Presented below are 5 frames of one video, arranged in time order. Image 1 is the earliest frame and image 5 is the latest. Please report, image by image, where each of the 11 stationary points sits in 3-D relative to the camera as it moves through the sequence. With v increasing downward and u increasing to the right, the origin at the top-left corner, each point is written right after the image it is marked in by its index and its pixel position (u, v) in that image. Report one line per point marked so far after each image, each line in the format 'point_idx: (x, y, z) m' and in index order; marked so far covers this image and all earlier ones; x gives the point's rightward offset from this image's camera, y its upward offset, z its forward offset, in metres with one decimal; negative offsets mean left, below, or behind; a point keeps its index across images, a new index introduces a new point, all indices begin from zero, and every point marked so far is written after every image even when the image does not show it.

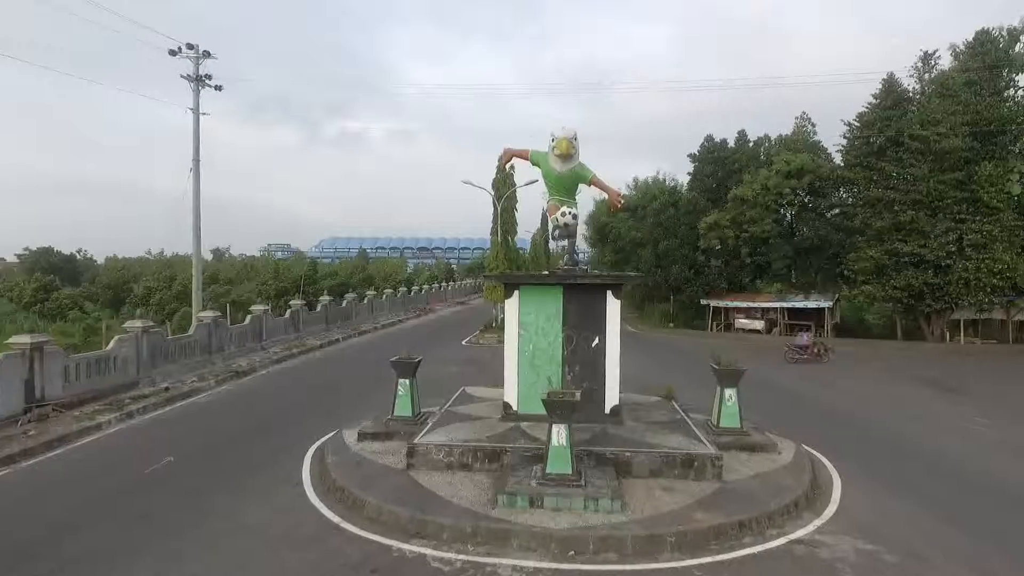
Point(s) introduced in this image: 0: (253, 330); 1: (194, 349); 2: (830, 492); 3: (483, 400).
0: (-5.8, -0.9, +14.7) m
1: (-6.0, -1.2, +12.2) m
2: (+2.9, -1.9, +6.0) m
3: (-0.4, -1.4, +8.0) m
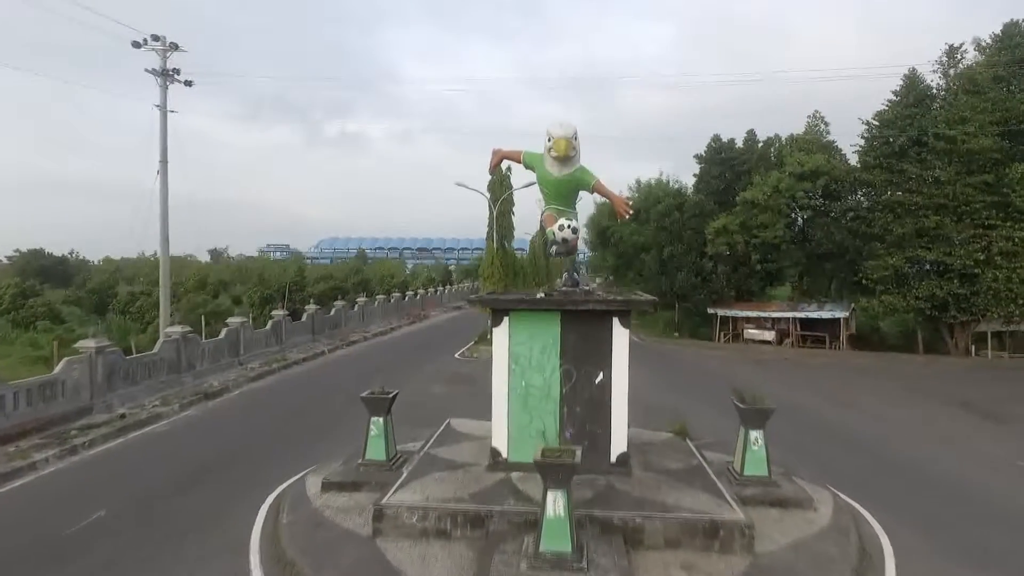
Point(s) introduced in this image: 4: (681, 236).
0: (-5.9, -1.2, +13.7) m
1: (-6.1, -1.4, +11.2) m
2: (+2.8, -2.1, +5.0) m
3: (-0.5, -1.6, +7.0) m
4: (+4.8, +1.5, +18.6) m
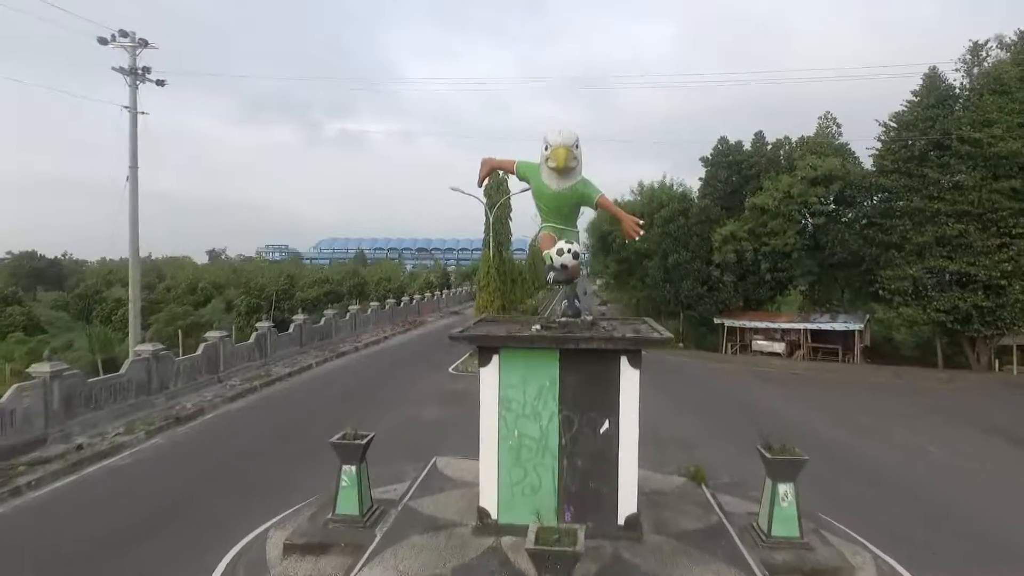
0: (-6.0, -1.4, +12.8) m
1: (-6.1, -1.7, +10.4) m
2: (+2.8, -2.4, +4.2) m
3: (-0.5, -1.9, +6.2) m
4: (+4.8, +1.2, +17.8) m
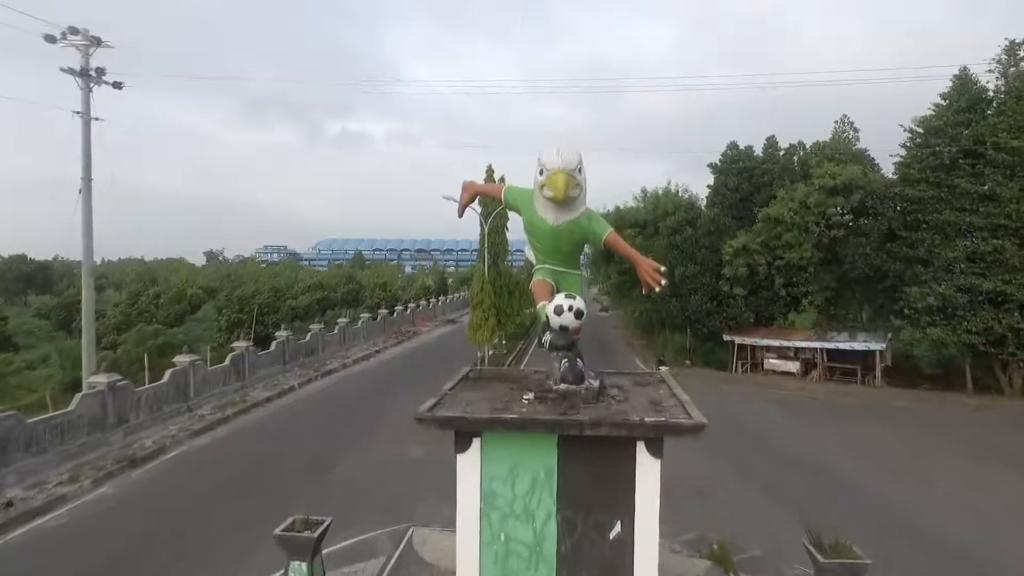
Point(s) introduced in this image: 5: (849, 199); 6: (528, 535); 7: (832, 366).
0: (-6.1, -1.8, +11.8) m
1: (-6.2, -2.0, +9.3) m
2: (+2.7, -2.7, +3.1) m
3: (-0.6, -2.3, +5.1) m
4: (+4.7, +0.8, +16.7) m
5: (+7.5, +2.0, +14.6) m
6: (+0.1, -1.5, +3.8) m
7: (+7.7, -1.9, +15.7) m
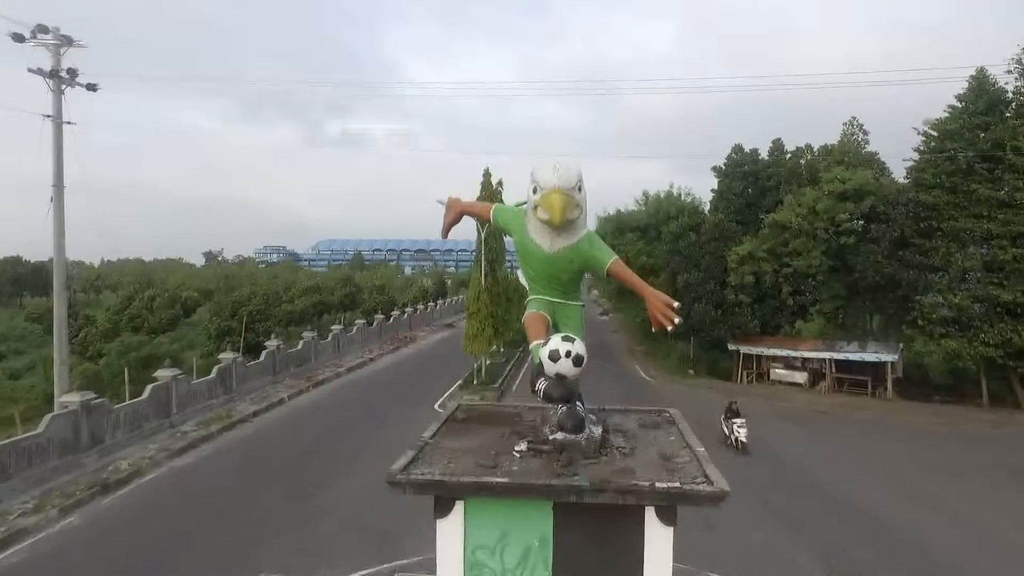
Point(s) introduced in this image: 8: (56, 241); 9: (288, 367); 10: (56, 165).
0: (-6.2, -2.0, +11.2) m
1: (-6.3, -2.2, +8.8) m
2: (+2.6, -2.9, +2.6) m
3: (-0.7, -2.4, +4.6) m
4: (+4.6, +0.6, +16.2) m
5: (+7.5, +1.8, +14.0) m
6: (0.0, -1.7, +3.3) m
7: (+7.7, -2.1, +15.2) m
8: (-6.7, +0.7, +9.5) m
9: (-5.8, -2.0, +16.9) m
10: (-6.6, +1.8, +9.4) m
